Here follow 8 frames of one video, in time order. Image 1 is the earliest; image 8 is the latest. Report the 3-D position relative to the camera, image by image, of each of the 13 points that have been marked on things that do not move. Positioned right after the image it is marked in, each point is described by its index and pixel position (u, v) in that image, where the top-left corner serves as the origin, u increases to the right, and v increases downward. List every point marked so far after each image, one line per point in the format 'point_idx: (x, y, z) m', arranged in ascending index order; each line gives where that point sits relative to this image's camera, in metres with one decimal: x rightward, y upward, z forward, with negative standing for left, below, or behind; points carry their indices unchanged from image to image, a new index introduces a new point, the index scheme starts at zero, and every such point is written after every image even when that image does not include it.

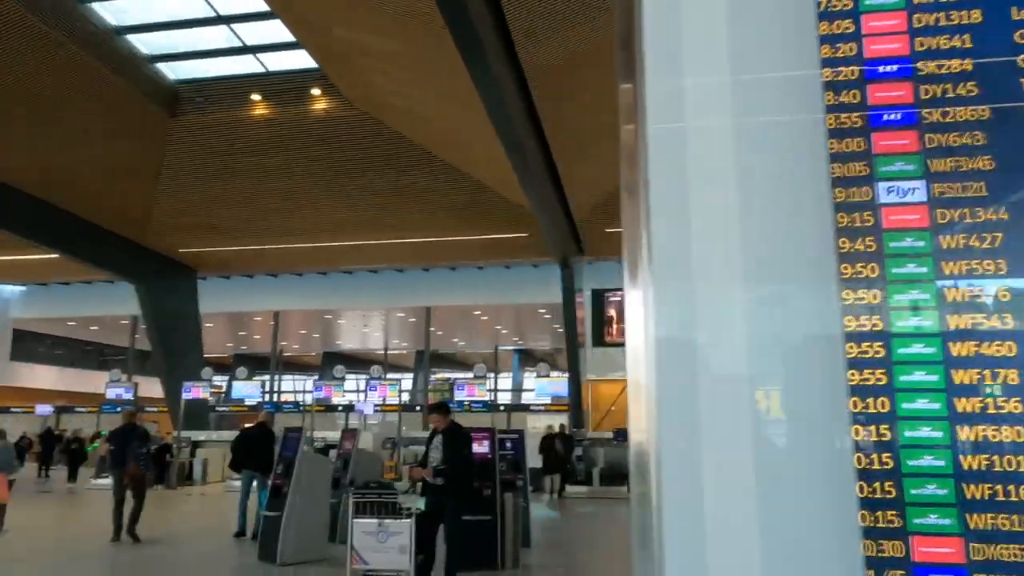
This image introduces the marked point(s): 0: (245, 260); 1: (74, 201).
0: (-5.9, +0.6, +16.8) m
1: (-7.5, +1.5, +13.0) m
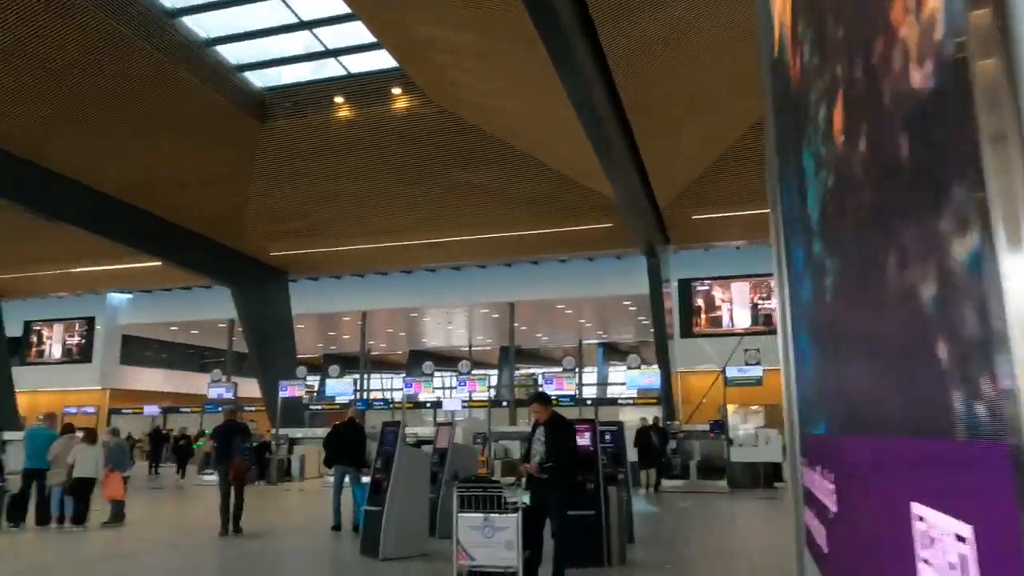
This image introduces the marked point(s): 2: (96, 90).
0: (-4.1, +0.6, +17.2) m
1: (-6.1, +1.4, +13.5) m
2: (-5.4, +2.6, +9.9) m
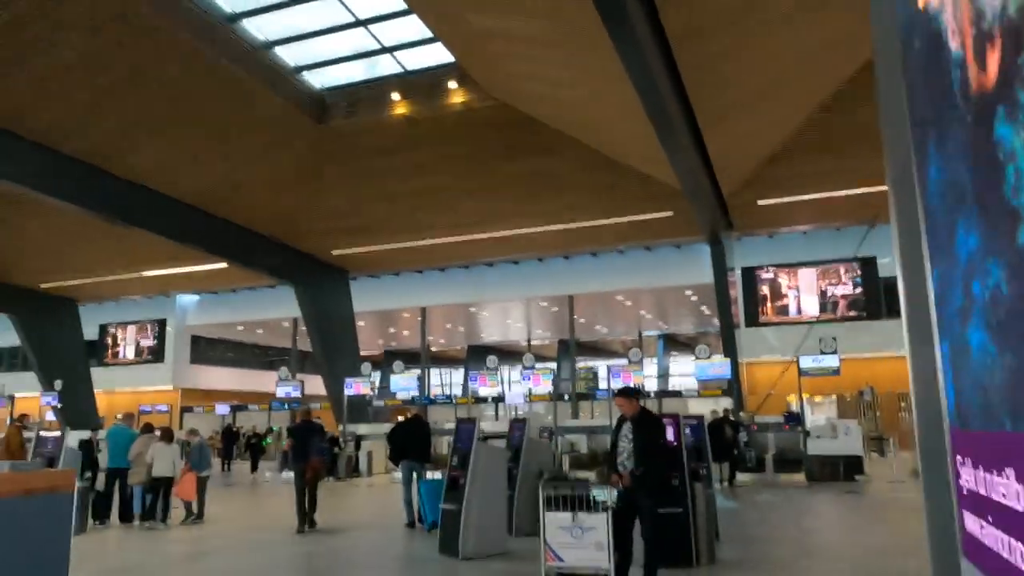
0: (-2.8, +0.7, +17.3) m
1: (-5.0, +1.4, +13.8) m
2: (-4.6, +2.5, +10.1) m
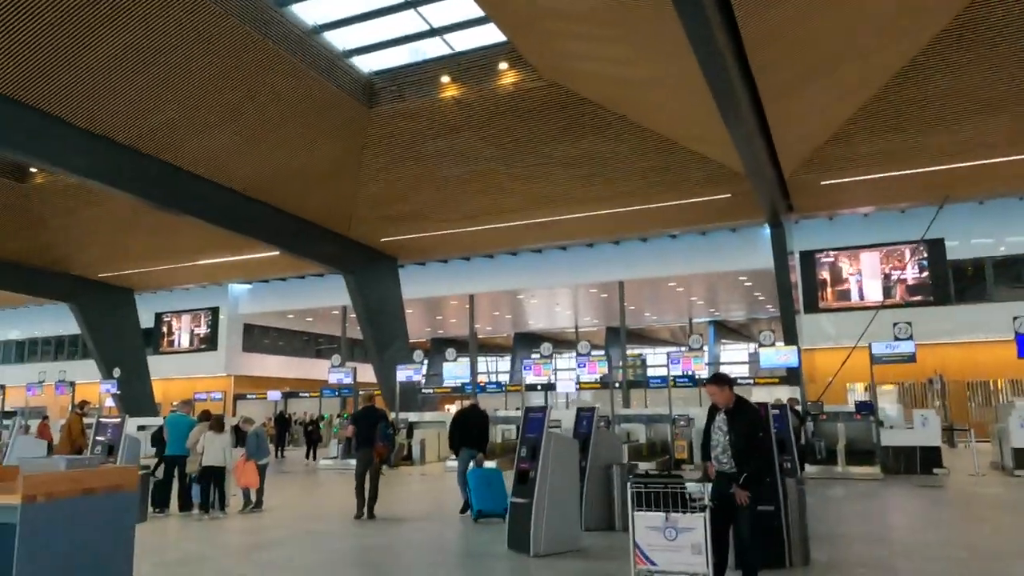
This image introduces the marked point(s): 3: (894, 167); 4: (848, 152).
0: (-1.6, +1.0, +17.2) m
1: (-4.1, +1.6, +13.8) m
2: (-3.9, +2.7, +10.1) m
3: (+6.3, +2.0, +12.5) m
4: (+5.3, +2.1, +11.9) m
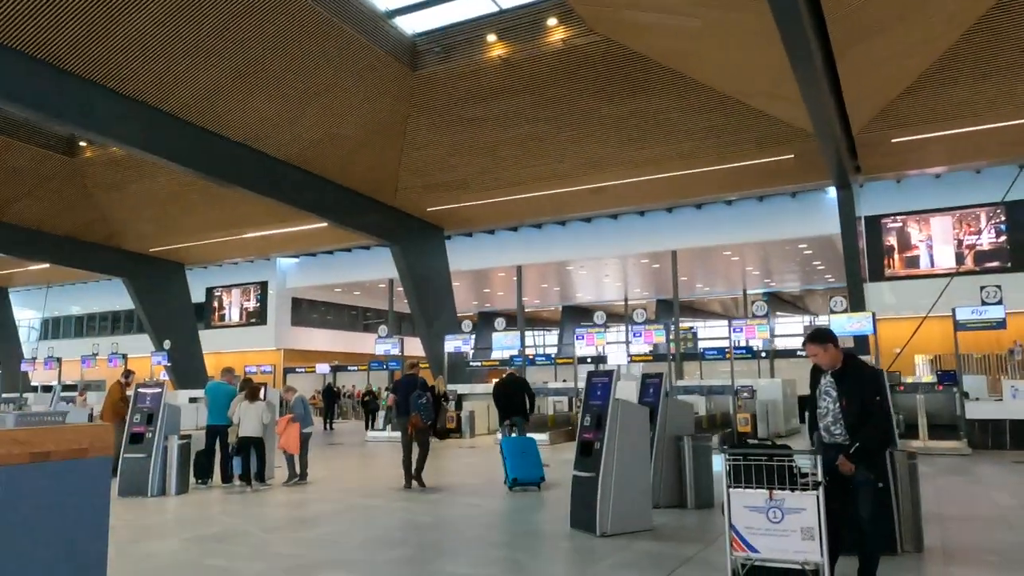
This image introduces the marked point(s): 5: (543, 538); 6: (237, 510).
0: (-0.6, +1.6, +16.8) m
1: (-3.2, +2.1, +13.5) m
2: (-3.3, +3.1, +9.8) m
3: (+7.1, +2.5, +11.6) m
4: (+6.0, +2.7, +11.0) m
5: (+0.2, -1.3, +4.0) m
6: (-1.8, -1.4, +4.9) m
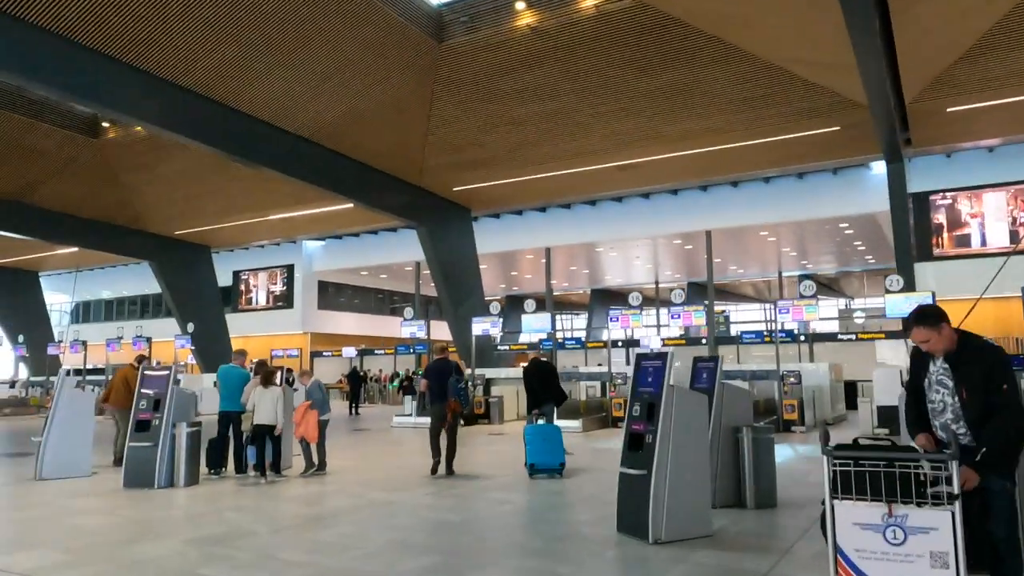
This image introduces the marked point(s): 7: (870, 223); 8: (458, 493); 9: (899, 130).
0: (+0.1, +2.0, +16.3) m
1: (-2.7, +2.4, +13.2) m
2: (-2.9, +3.4, +9.4) m
3: (+7.5, +2.9, +10.8) m
4: (+6.4, +2.9, +10.3) m
5: (+0.3, -1.2, +3.6) m
6: (-1.6, -1.3, +4.5) m
7: (+8.3, +1.5, +17.7) m
8: (-0.4, -1.4, +5.2) m
9: (+6.1, +2.5, +11.9) m
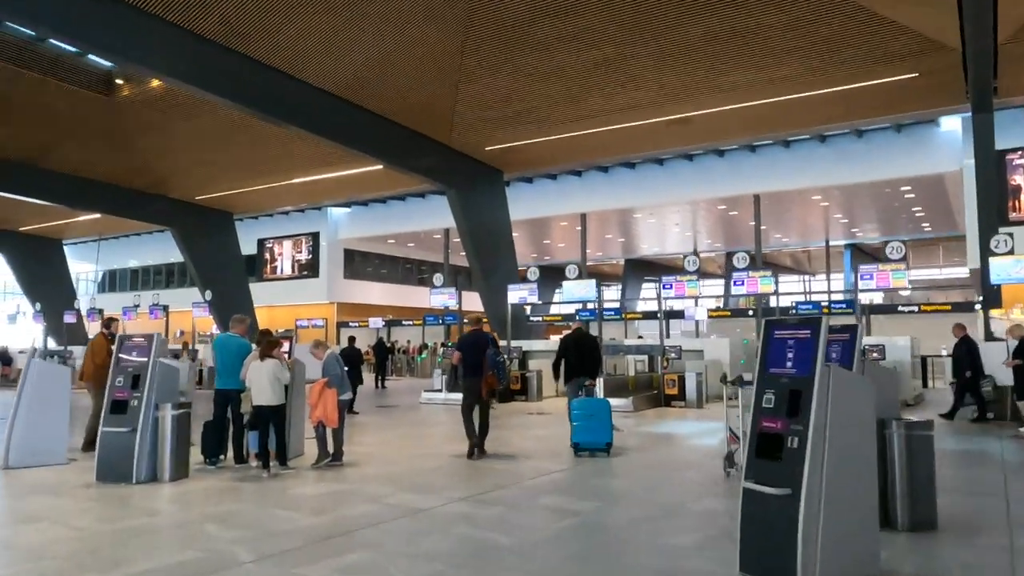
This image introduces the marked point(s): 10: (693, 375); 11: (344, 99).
0: (+0.8, +2.7, +15.3) m
1: (-2.1, +3.0, +12.2) m
2: (-2.5, +3.8, +8.4) m
3: (+8.0, +3.3, +9.5) m
4: (+6.9, +3.4, +9.0) m
5: (+0.6, -1.0, +2.6) m
6: (-1.3, -1.0, +3.7) m
7: (+9.1, +2.2, +16.3) m
8: (-0.1, -1.1, +4.3) m
9: (+6.6, +3.0, +10.6) m
10: (+2.8, -1.3, +11.5) m
11: (-2.7, +3.0, +11.9) m
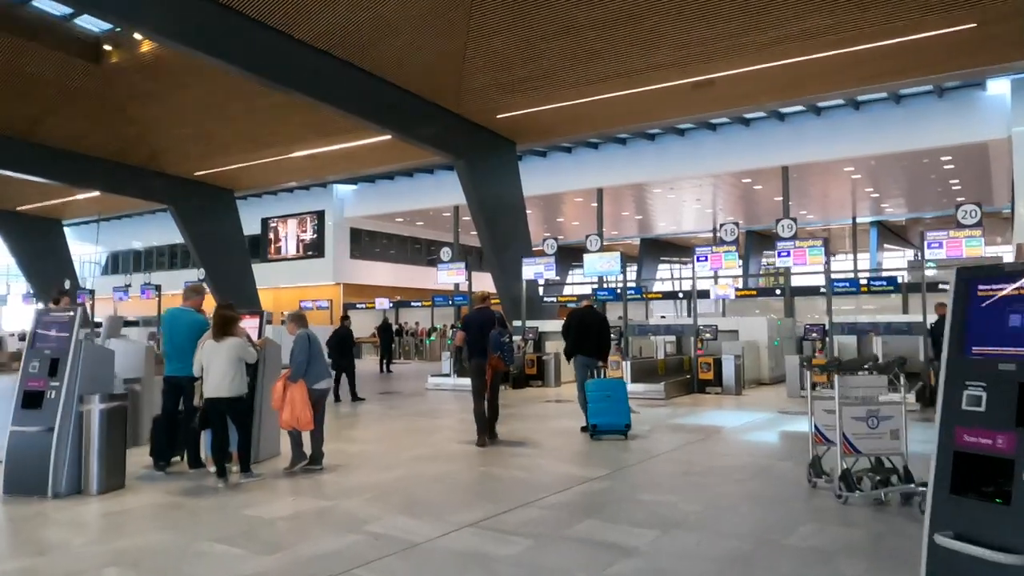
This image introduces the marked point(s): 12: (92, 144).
0: (+1.0, +3.1, +14.3) m
1: (-1.9, +3.3, +11.3) m
2: (-2.3, +4.0, +7.5) m
3: (+8.2, +3.6, +8.4) m
4: (+7.0, +3.7, +7.9) m
5: (+0.7, -0.8, +1.8) m
6: (-1.2, -0.9, +2.8) m
7: (+9.4, +2.7, +15.3) m
8: (0.0, -1.0, +3.4) m
9: (+6.8, +3.3, +9.6) m
10: (+3.0, -1.0, +10.6) m
11: (-2.5, +3.3, +11.0) m
12: (-8.6, +3.0, +15.6) m
